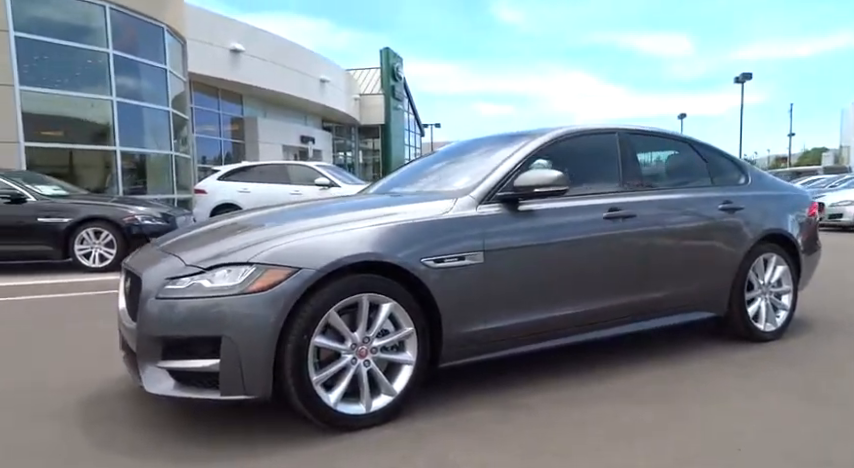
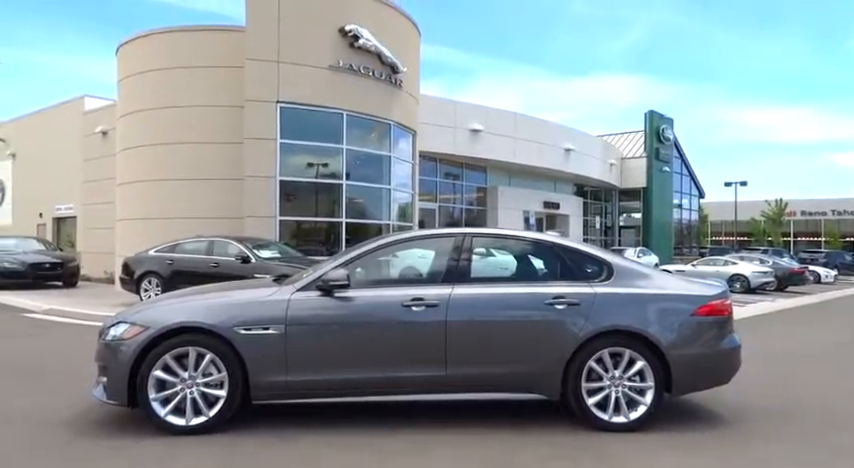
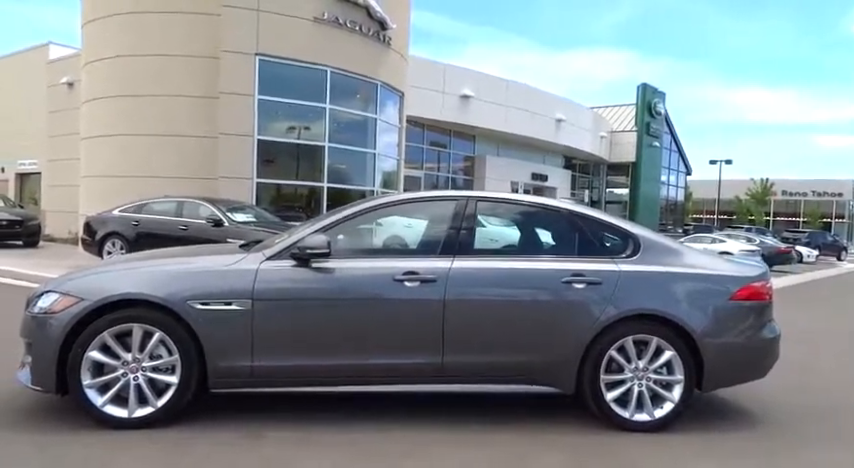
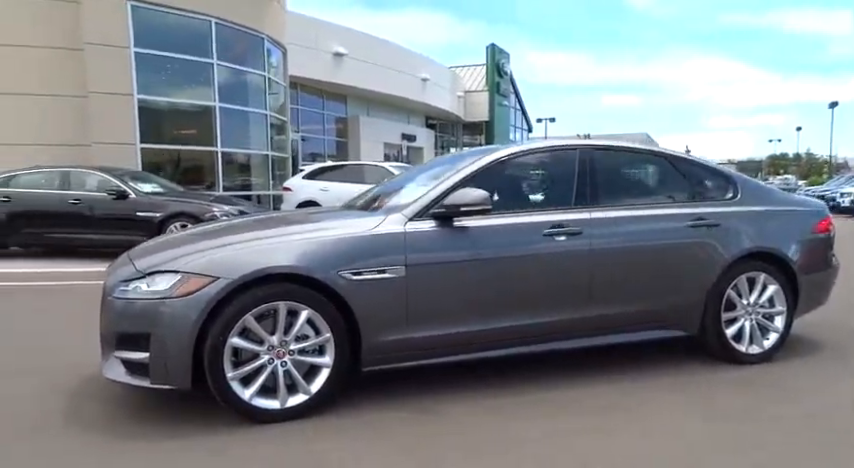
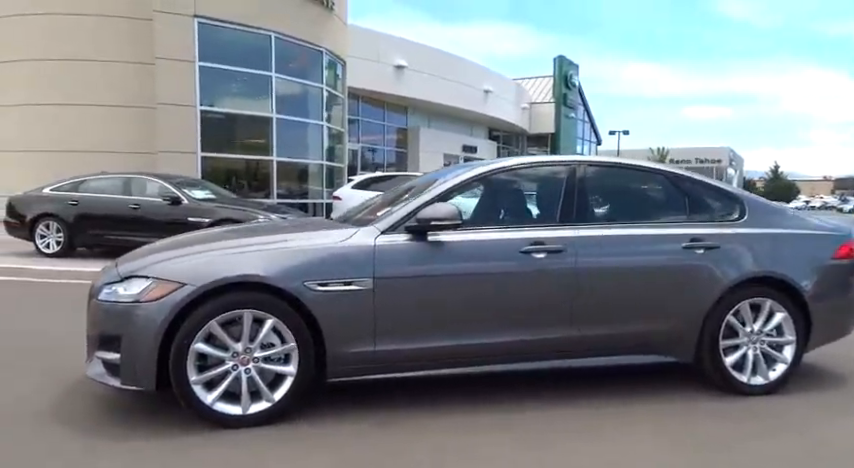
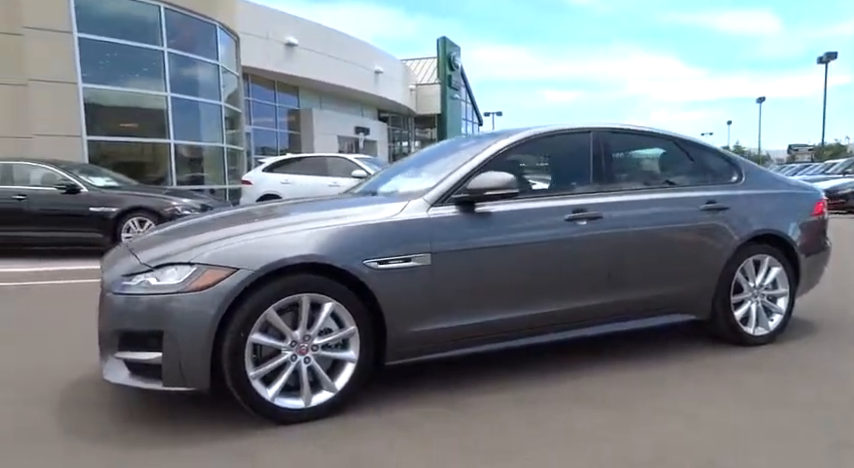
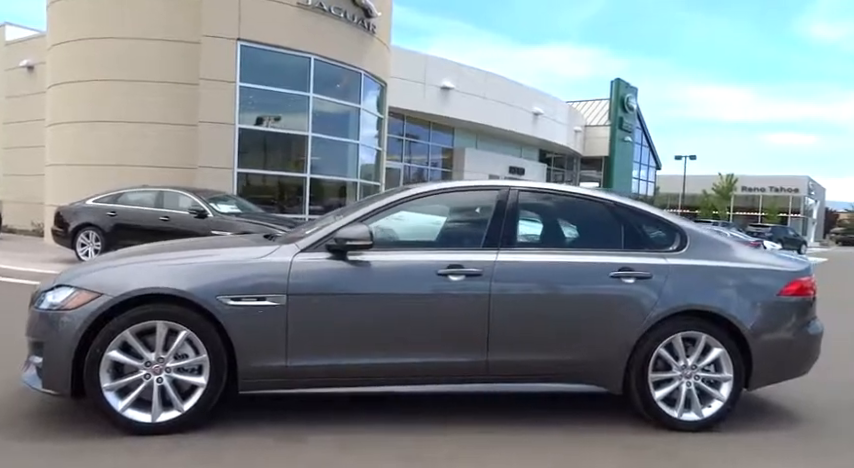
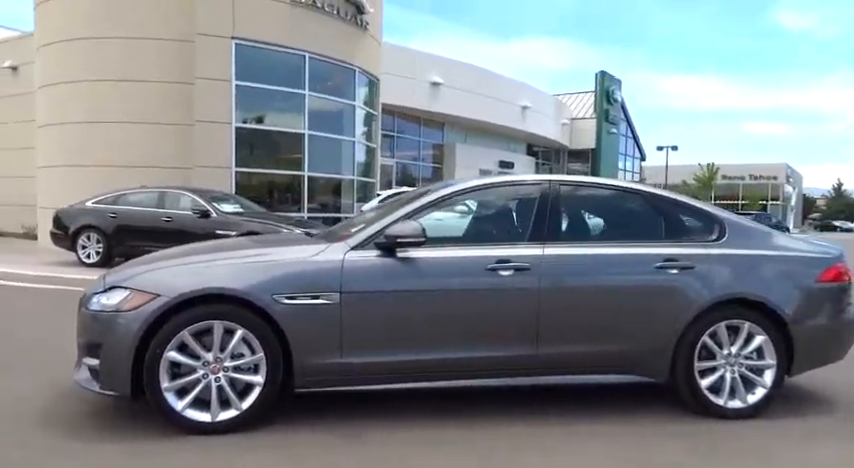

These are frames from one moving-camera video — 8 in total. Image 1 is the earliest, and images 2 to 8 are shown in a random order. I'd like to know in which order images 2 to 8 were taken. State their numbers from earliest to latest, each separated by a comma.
6, 4, 5, 8, 7, 3, 2
